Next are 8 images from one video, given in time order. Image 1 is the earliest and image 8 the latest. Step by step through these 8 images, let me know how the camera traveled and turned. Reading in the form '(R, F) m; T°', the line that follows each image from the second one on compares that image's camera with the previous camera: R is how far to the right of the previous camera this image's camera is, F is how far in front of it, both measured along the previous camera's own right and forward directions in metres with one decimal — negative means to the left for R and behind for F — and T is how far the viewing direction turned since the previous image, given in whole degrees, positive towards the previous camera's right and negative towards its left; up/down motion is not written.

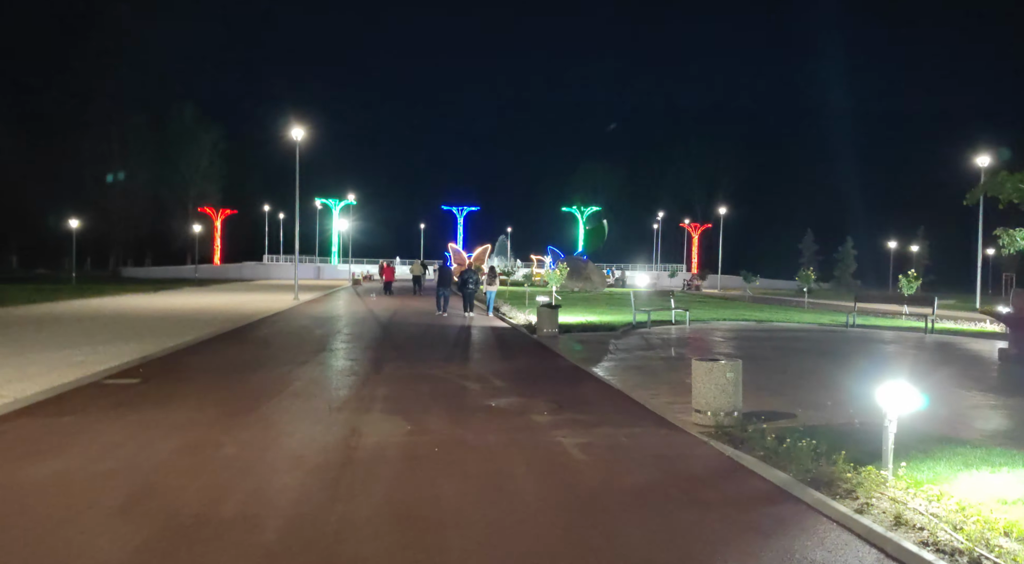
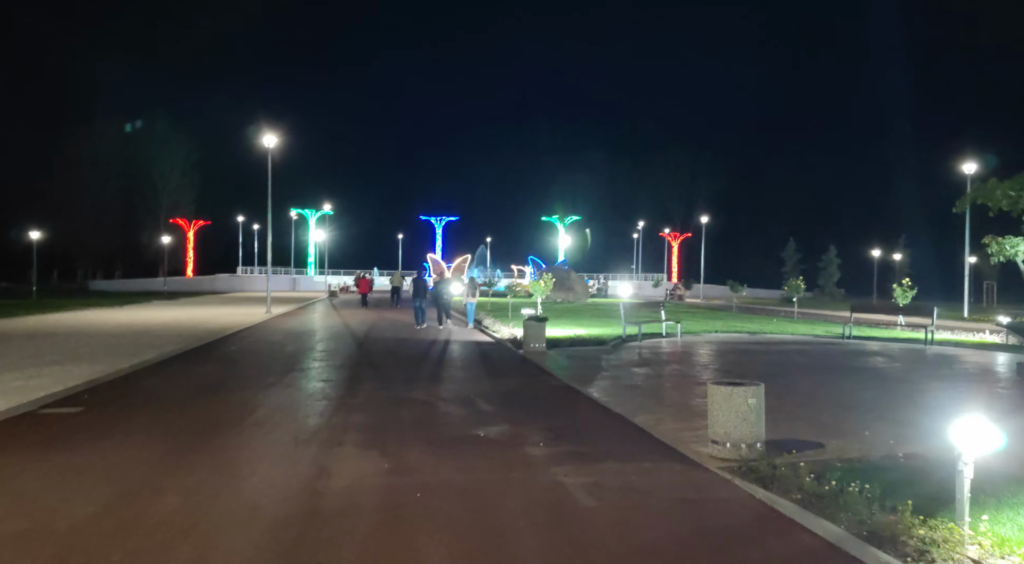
(-0.1, +1.0) m; +2°
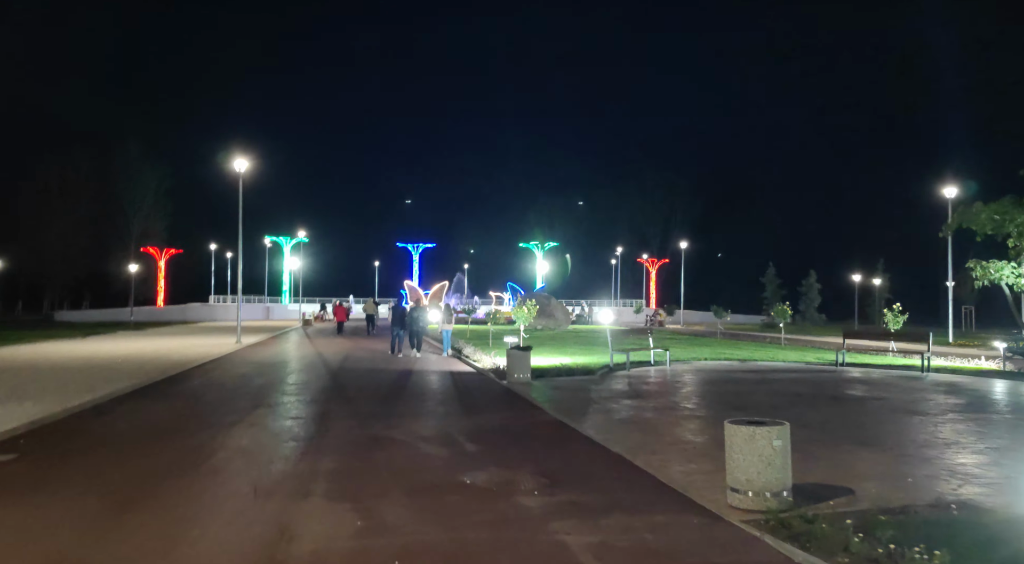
(-0.1, +0.9) m; +2°
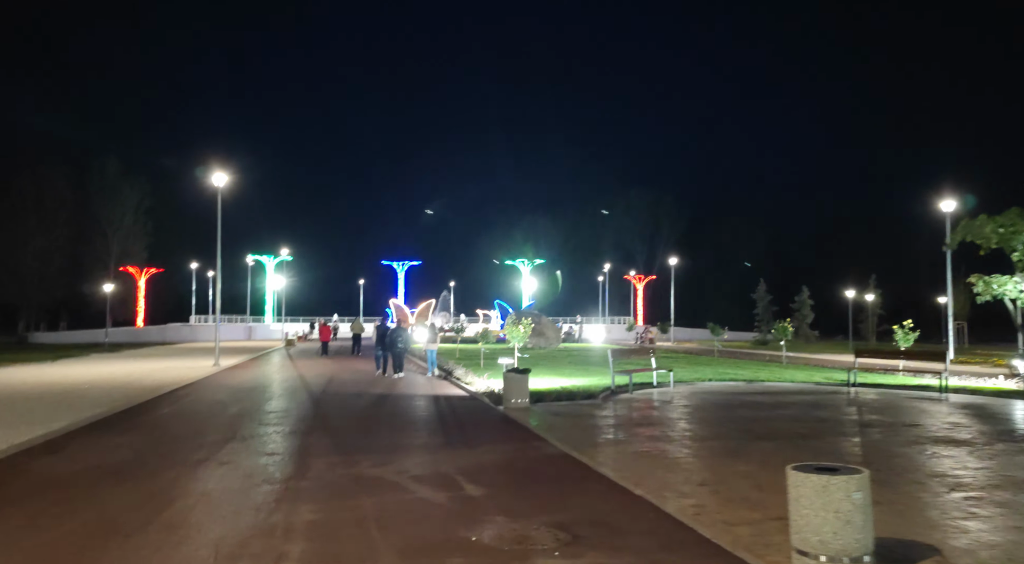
(-0.2, +1.1) m; +1°
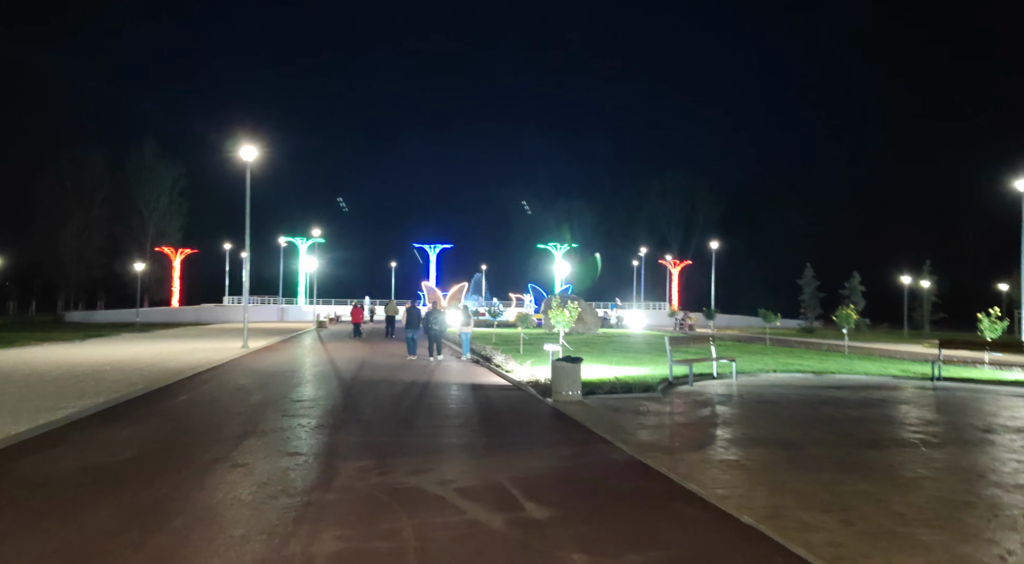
(-0.4, +1.5) m; -2°
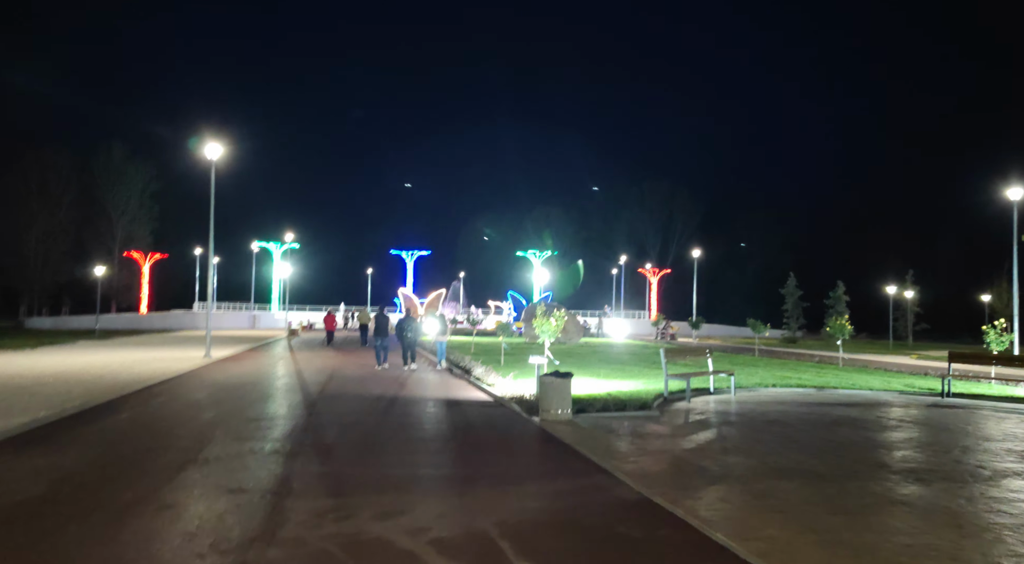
(-0.1, +1.3) m; +2°
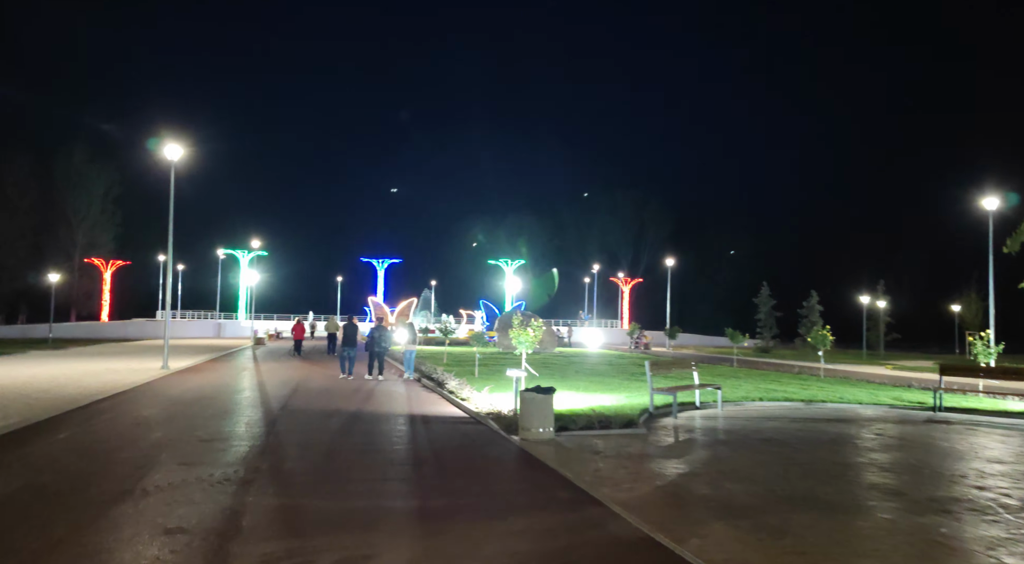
(-0.1, +0.9) m; +2°
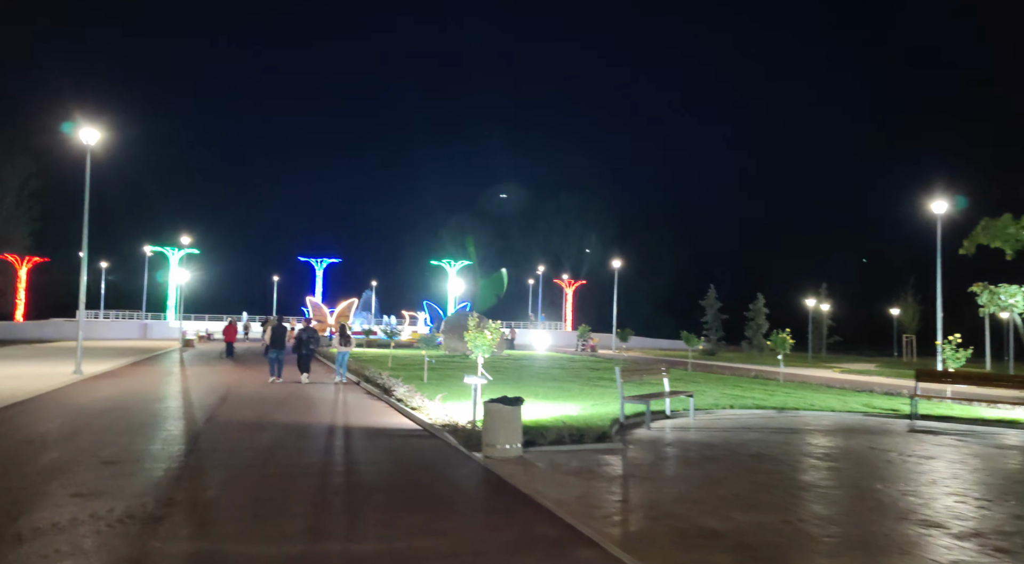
(-0.3, +1.3) m; +5°
